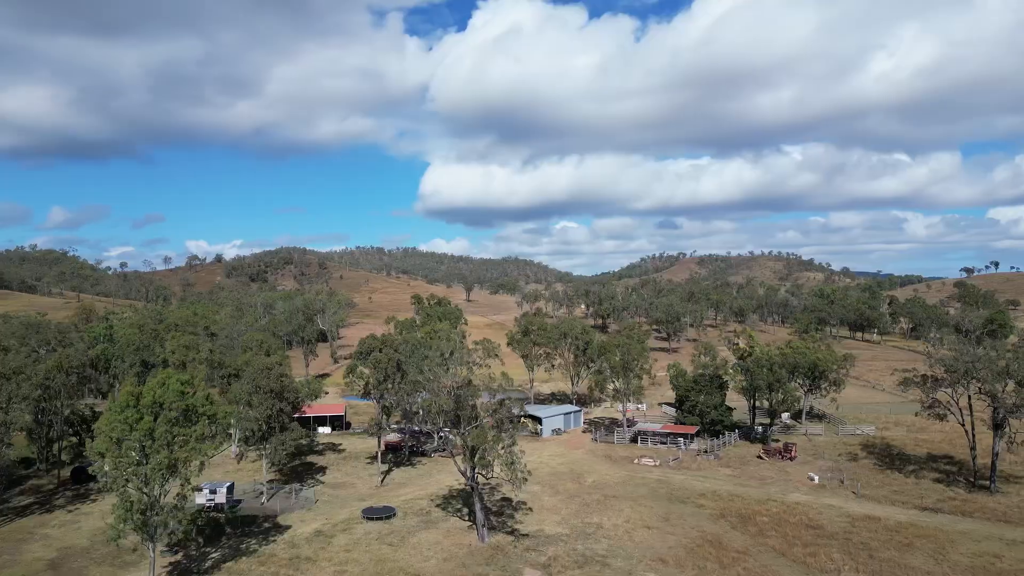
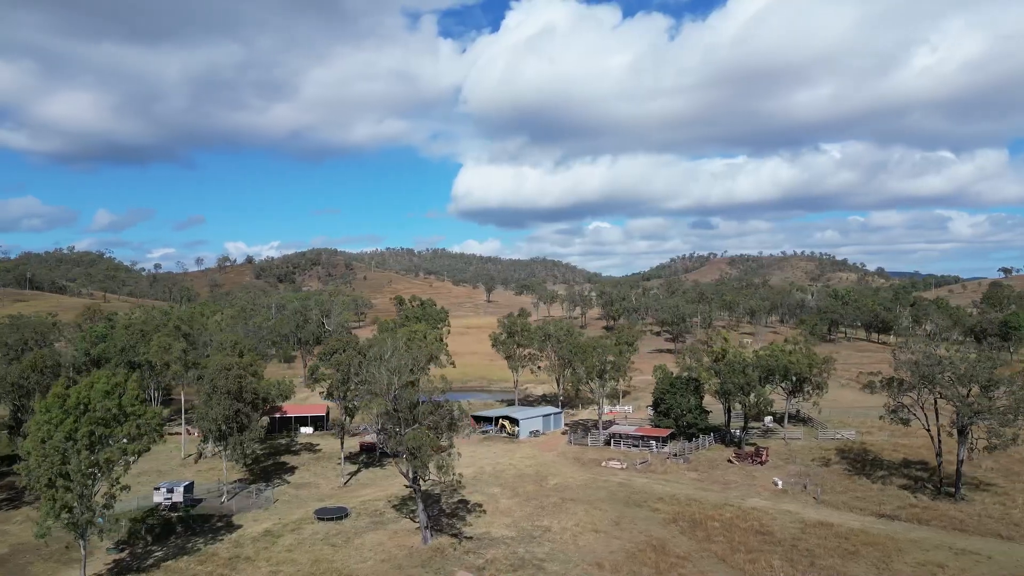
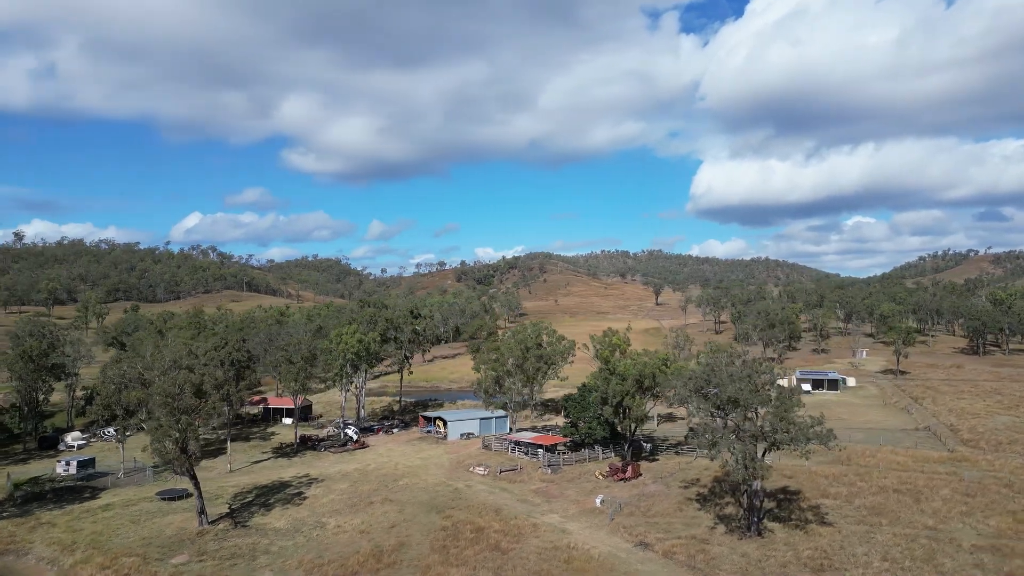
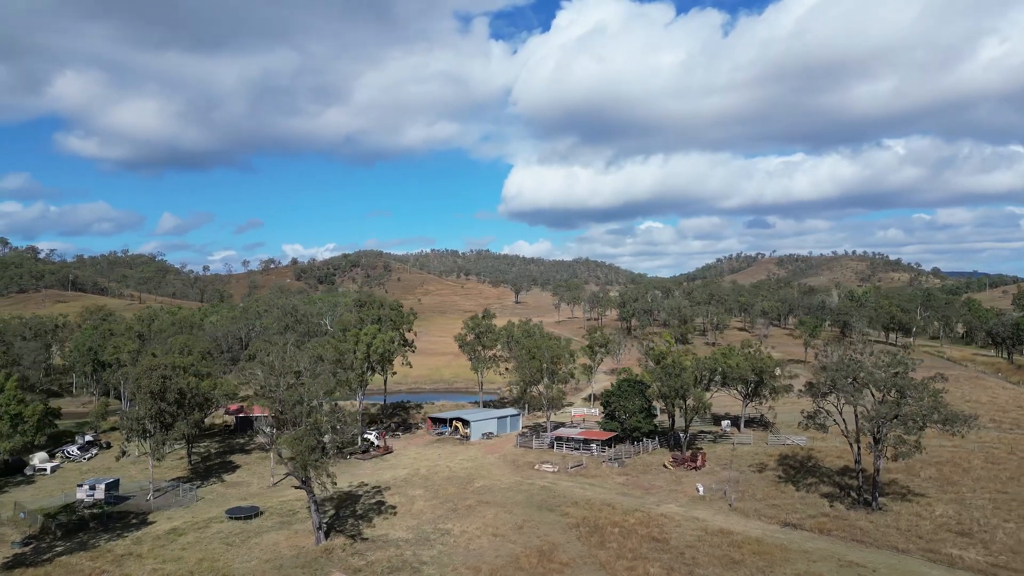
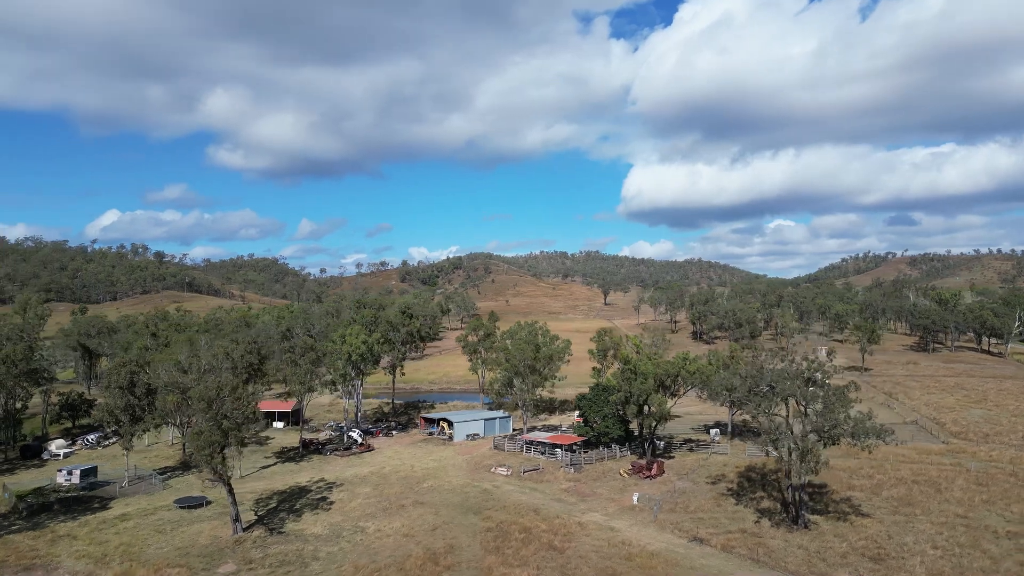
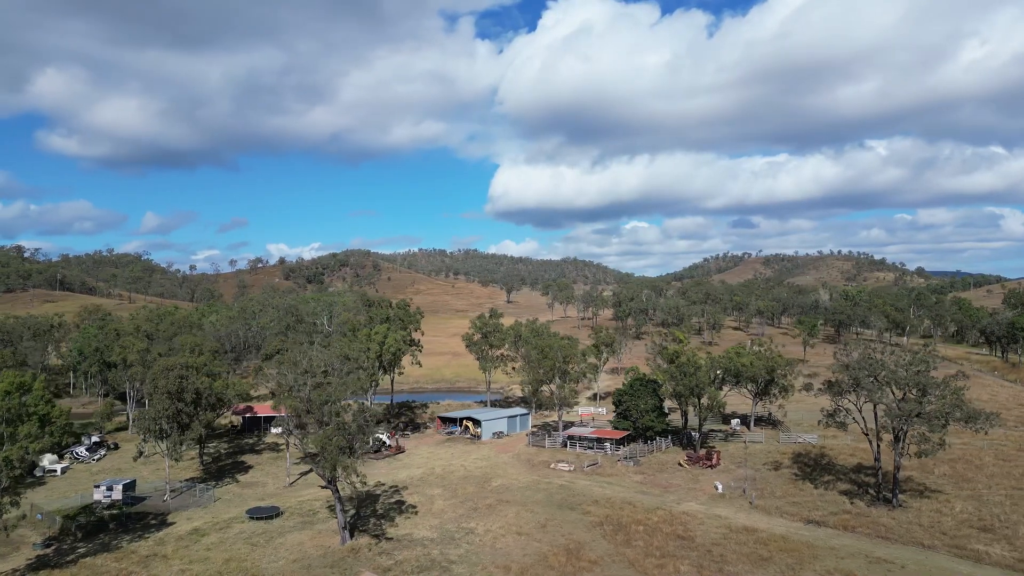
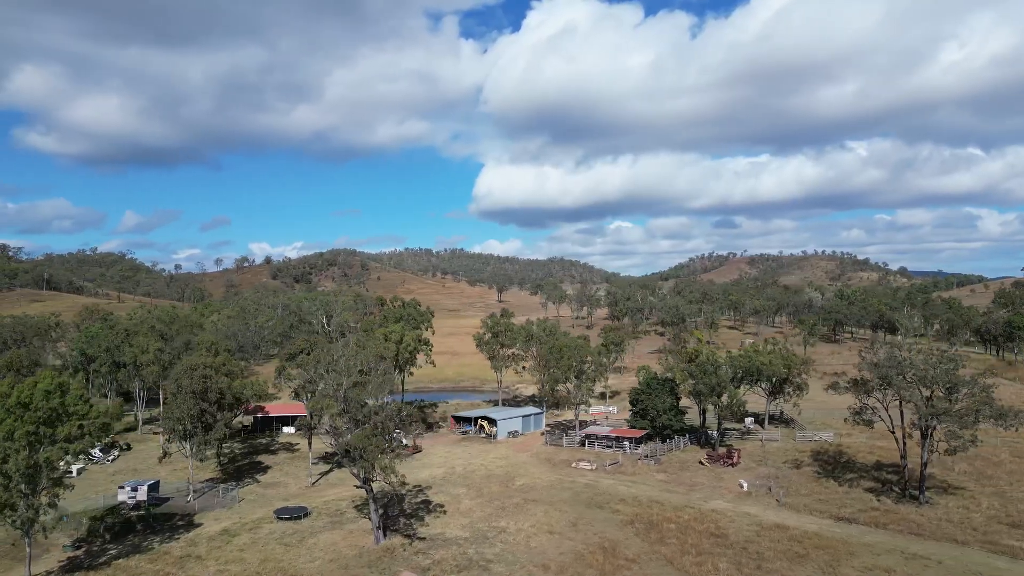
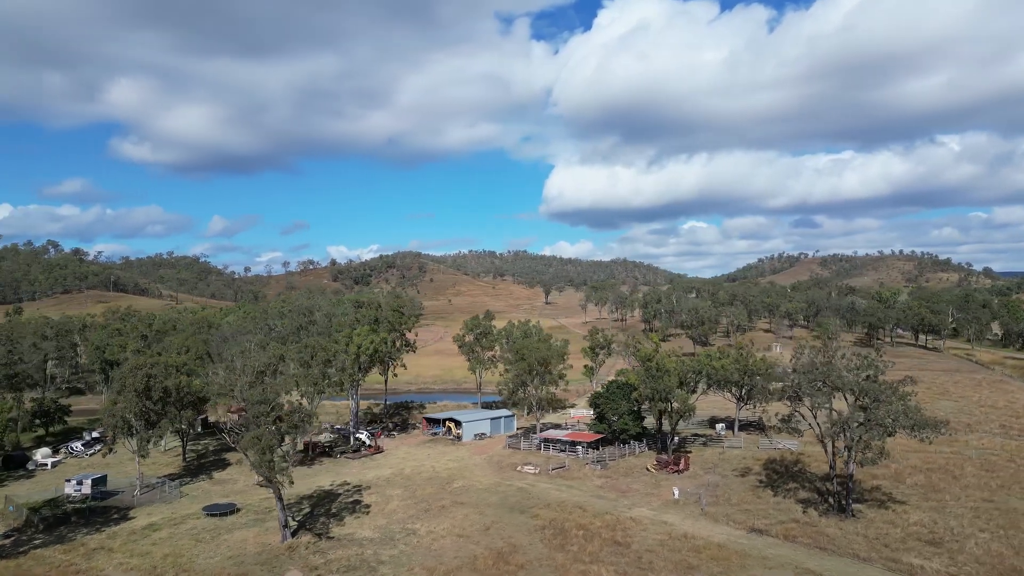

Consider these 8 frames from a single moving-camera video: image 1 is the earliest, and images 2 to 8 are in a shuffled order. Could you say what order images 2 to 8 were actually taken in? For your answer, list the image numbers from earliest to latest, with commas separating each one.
2, 7, 6, 4, 8, 5, 3
